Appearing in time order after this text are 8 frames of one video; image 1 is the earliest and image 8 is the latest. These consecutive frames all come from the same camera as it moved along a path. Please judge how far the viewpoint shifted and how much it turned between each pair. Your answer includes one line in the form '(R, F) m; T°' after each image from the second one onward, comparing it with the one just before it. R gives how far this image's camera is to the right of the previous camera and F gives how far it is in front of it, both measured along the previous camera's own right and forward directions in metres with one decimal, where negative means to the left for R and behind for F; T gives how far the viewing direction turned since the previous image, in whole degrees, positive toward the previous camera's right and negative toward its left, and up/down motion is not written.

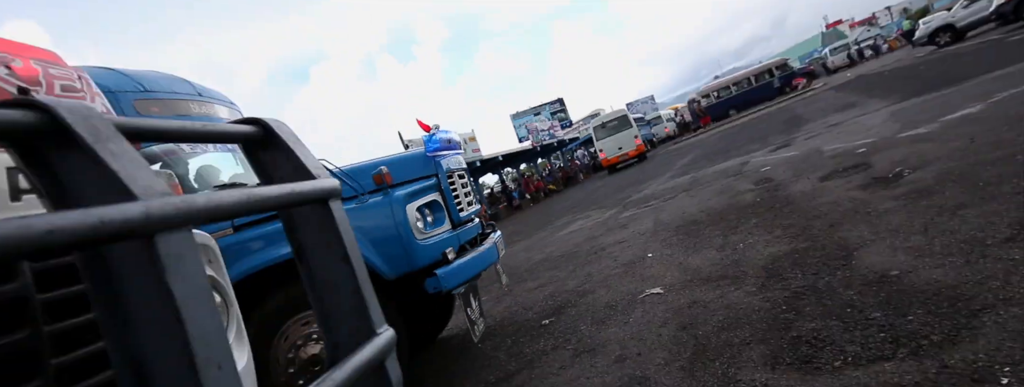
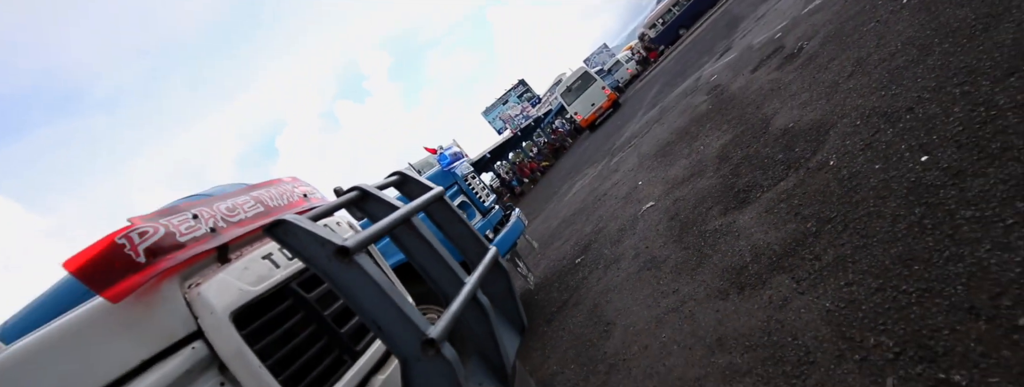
(-0.1, -1.3) m; 0°
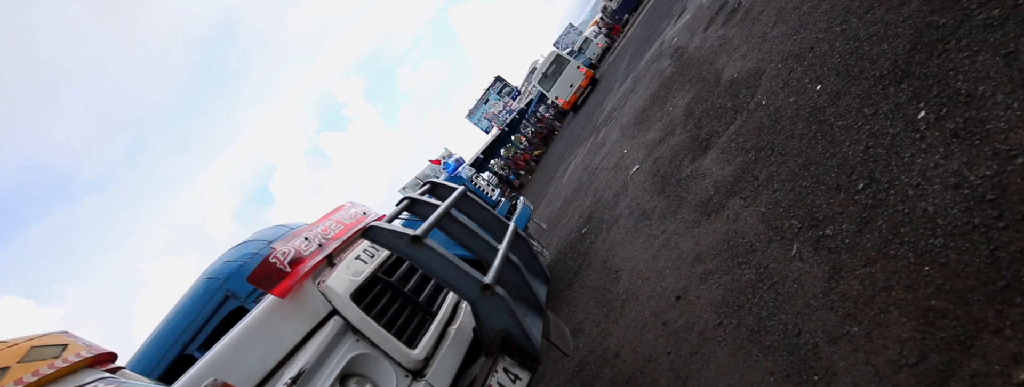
(-0.1, -0.7) m; 0°
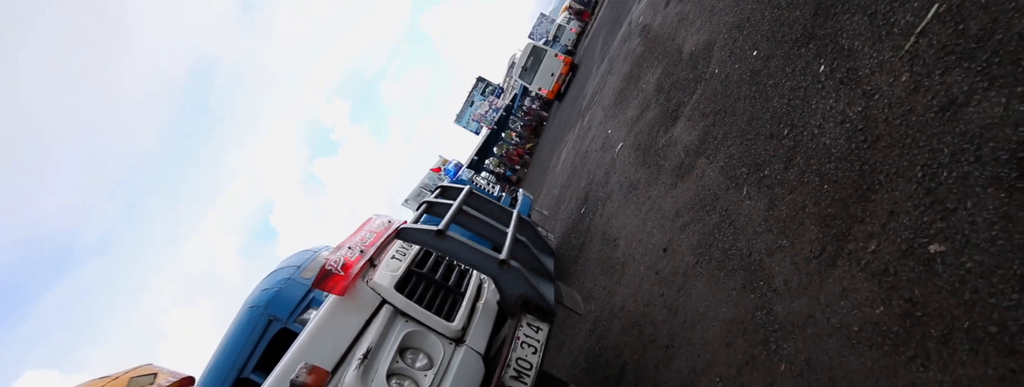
(0.0, -0.5) m; 0°
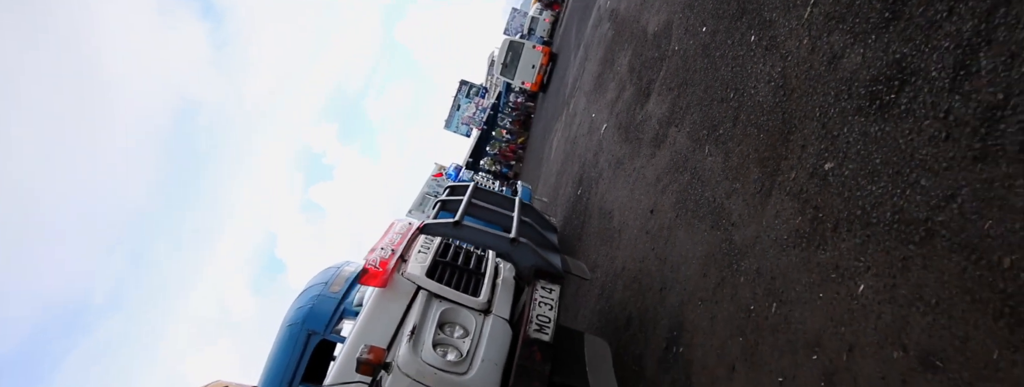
(0.0, -0.5) m; 0°
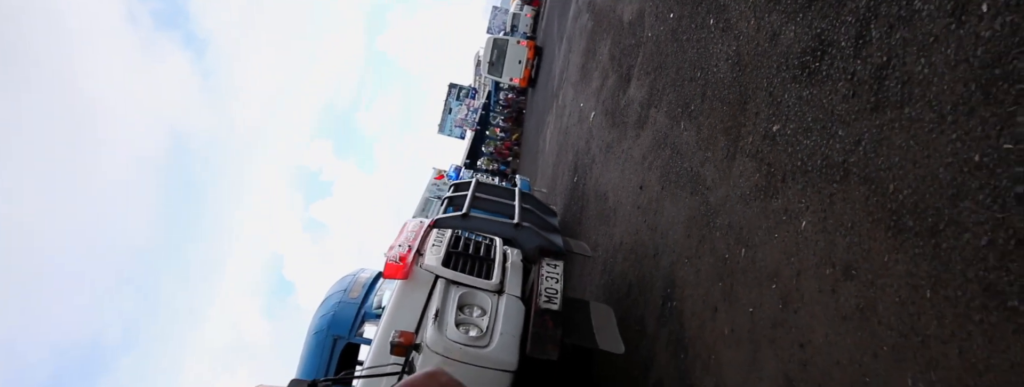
(0.0, -0.3) m; 0°
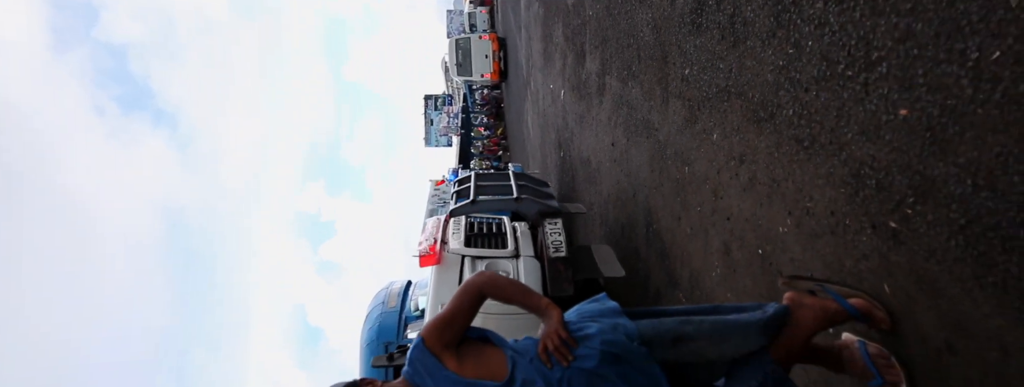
(0.0, -0.7) m; 0°
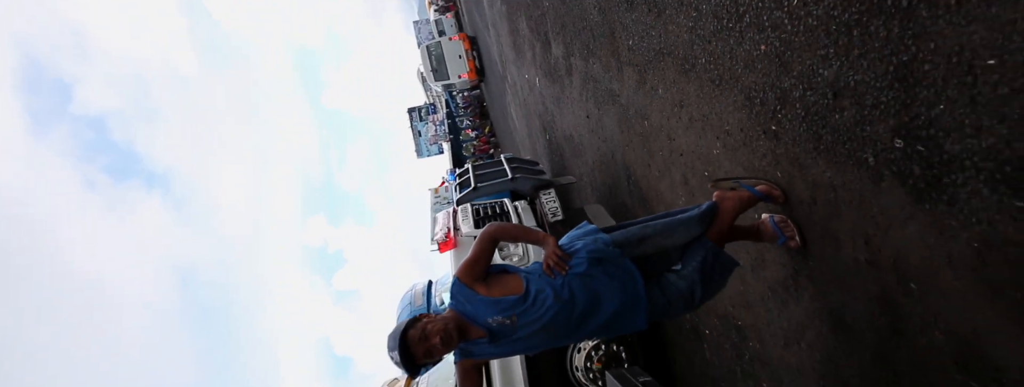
(0.0, -0.6) m; 0°
